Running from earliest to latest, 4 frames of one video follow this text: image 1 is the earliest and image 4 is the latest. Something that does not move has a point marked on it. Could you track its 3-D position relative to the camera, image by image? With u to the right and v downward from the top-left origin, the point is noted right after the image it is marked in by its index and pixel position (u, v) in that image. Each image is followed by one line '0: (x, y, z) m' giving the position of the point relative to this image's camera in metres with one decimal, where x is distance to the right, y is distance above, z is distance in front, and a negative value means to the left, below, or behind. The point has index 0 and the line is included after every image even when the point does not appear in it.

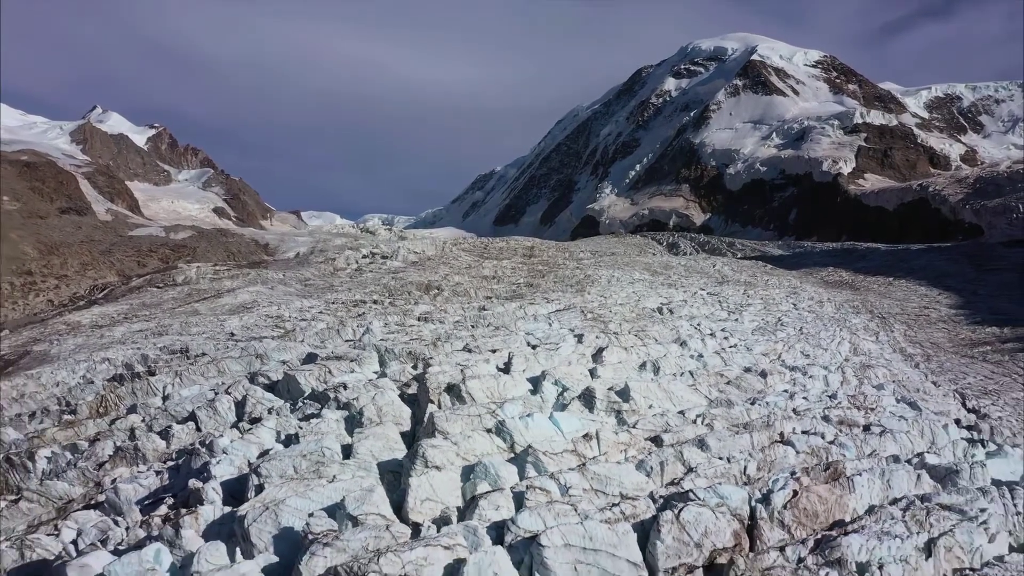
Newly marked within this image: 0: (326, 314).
0: (-2.8, -0.4, +9.6) m
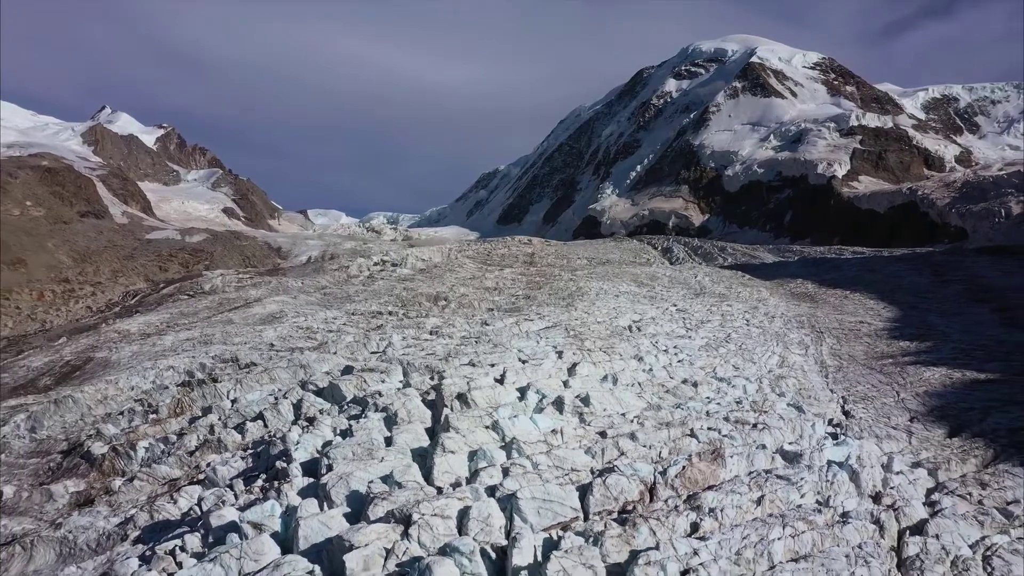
0: (-2.9, -0.7, +11.0) m
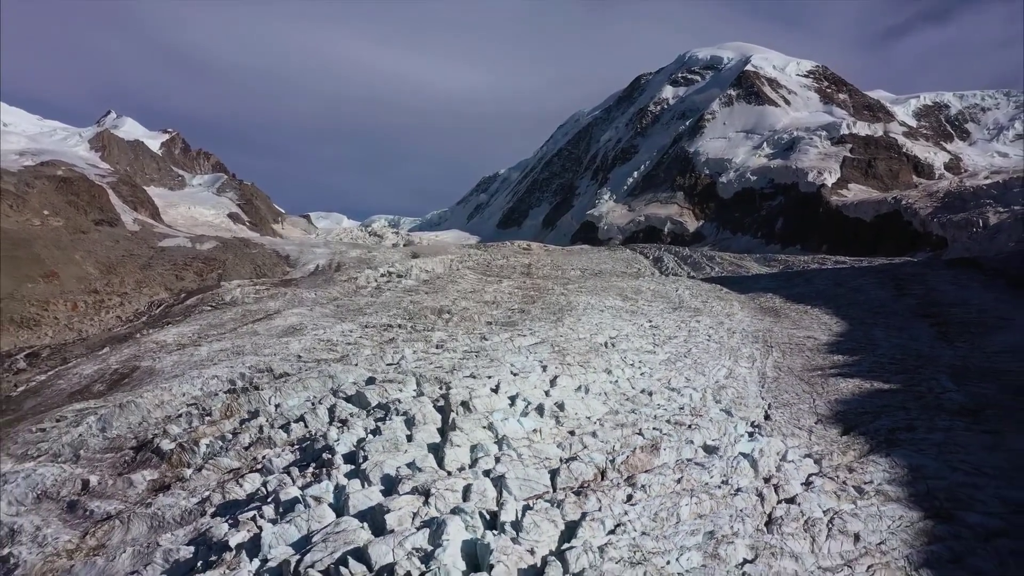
0: (-2.9, -1.0, +12.6) m
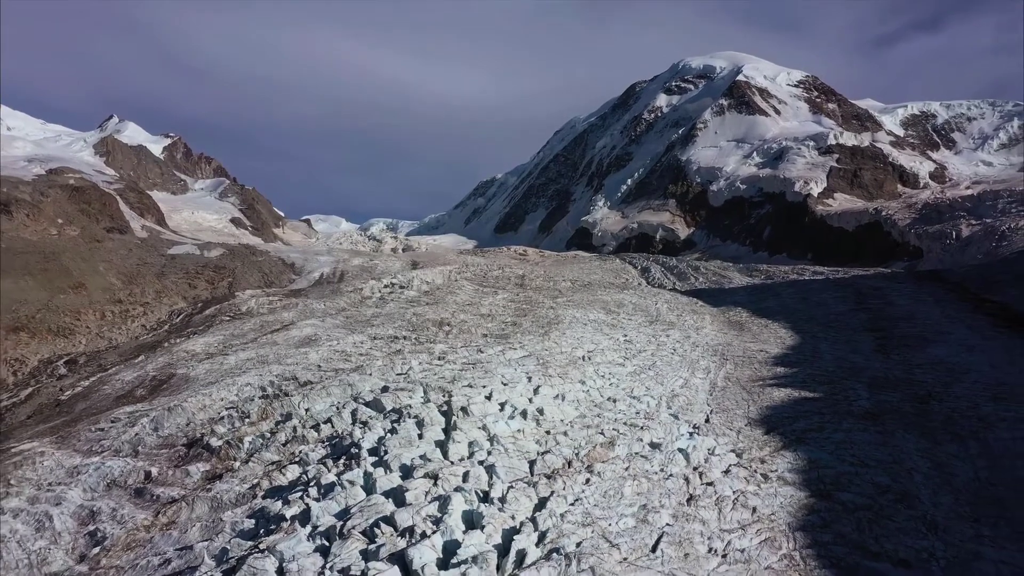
0: (-3.1, -1.4, +14.3) m
